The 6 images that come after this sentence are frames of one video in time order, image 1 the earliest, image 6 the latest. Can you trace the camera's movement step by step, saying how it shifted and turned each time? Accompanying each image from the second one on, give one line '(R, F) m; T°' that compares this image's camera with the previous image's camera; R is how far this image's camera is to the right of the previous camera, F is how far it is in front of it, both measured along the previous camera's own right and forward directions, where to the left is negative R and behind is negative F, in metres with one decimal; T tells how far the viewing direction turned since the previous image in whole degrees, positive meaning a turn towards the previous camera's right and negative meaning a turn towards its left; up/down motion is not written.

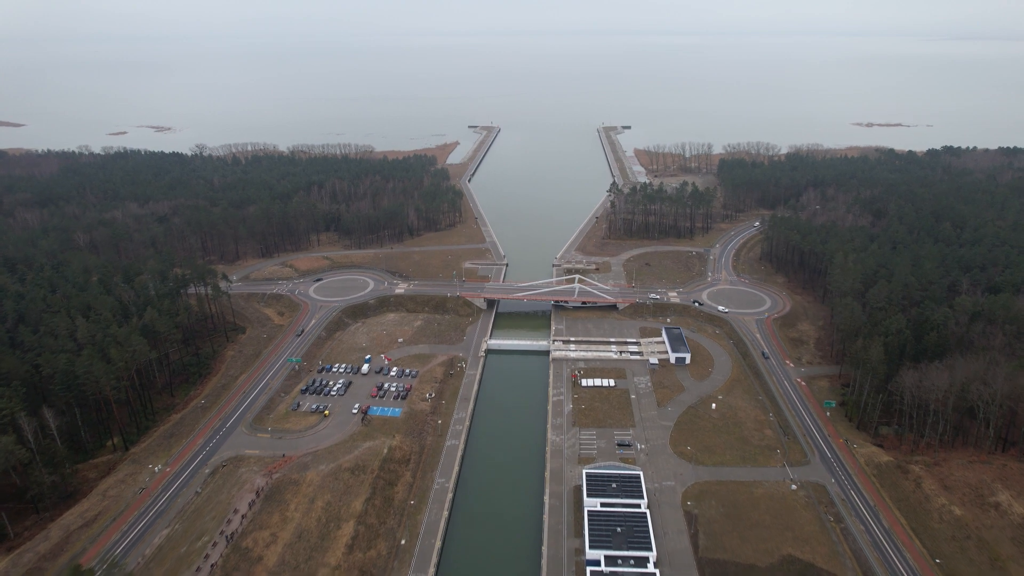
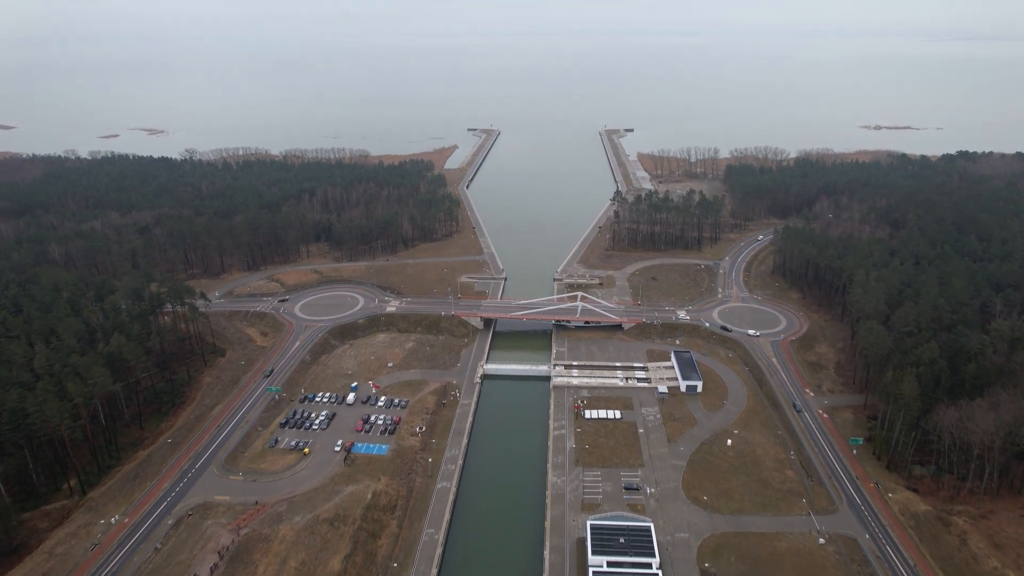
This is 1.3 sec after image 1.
(+0.3, +4.4) m; 0°
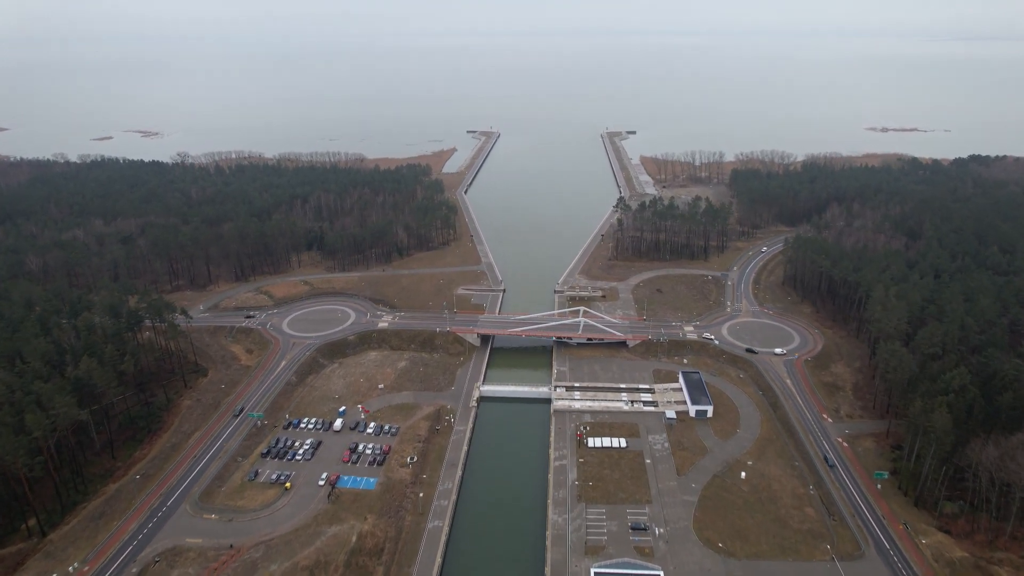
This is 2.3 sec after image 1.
(+0.2, +3.4) m; 0°
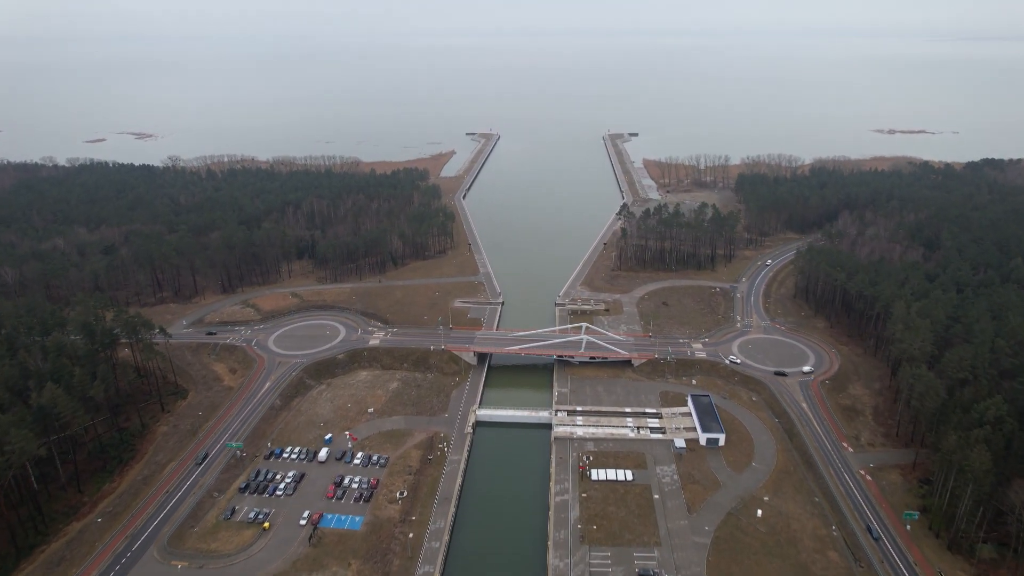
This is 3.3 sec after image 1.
(+0.3, +3.4) m; 0°
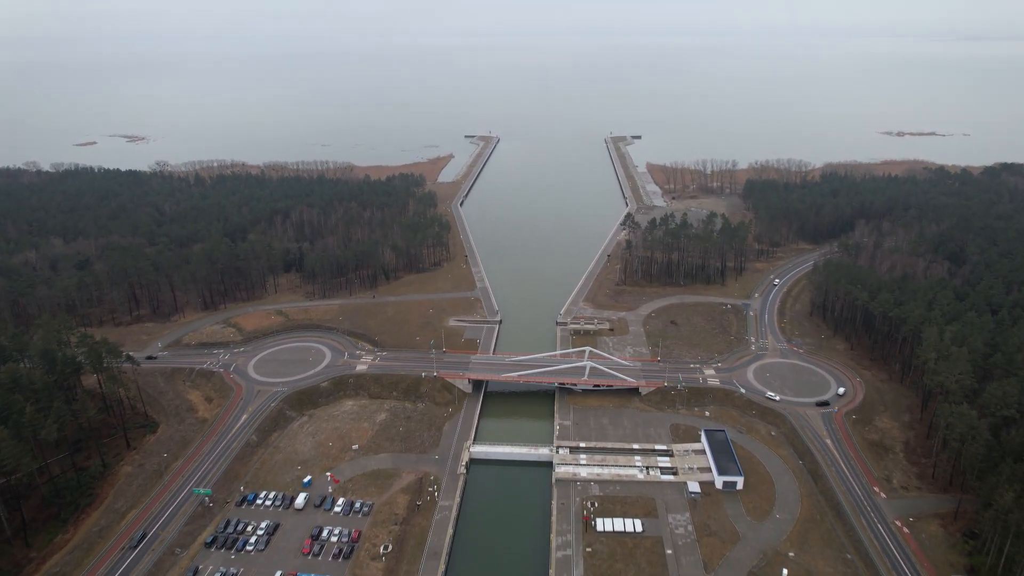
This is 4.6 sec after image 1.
(+0.3, +4.5) m; 0°
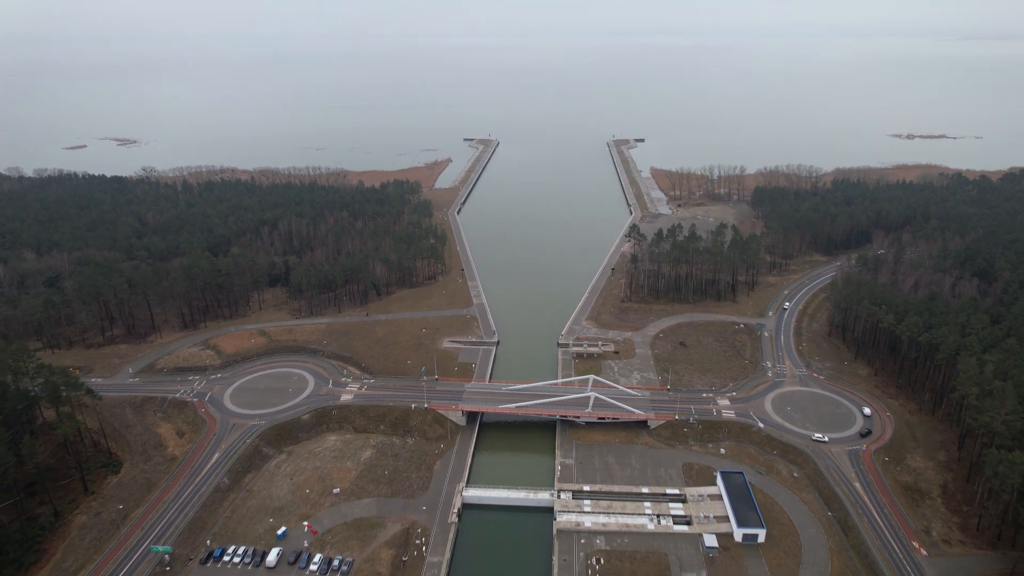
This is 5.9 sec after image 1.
(+0.3, +4.5) m; 0°
